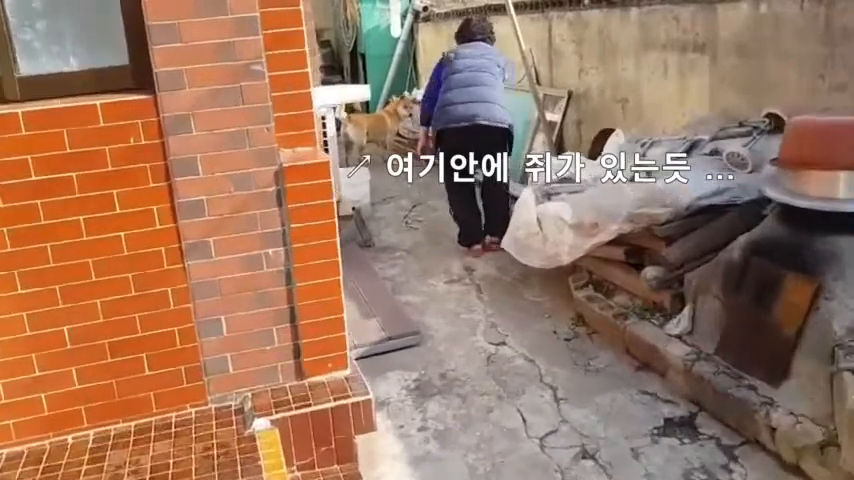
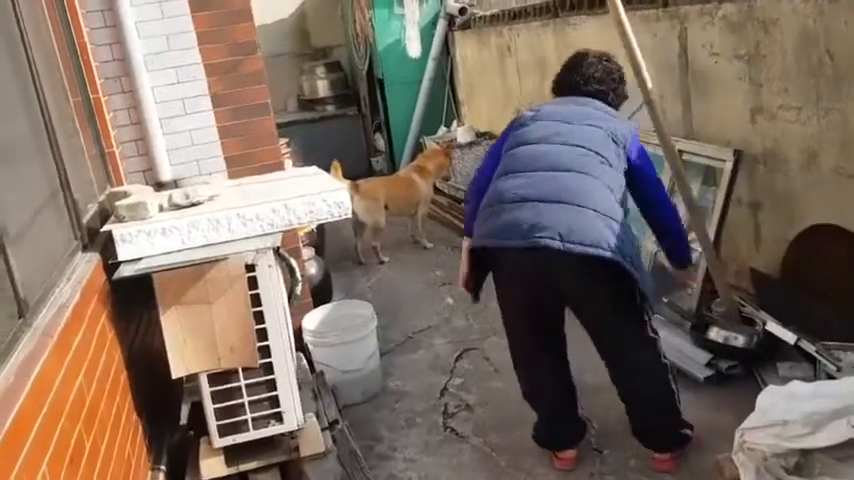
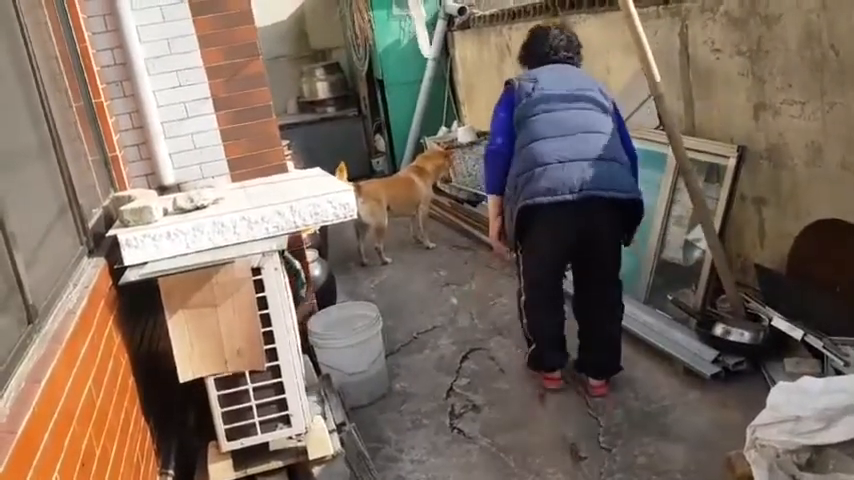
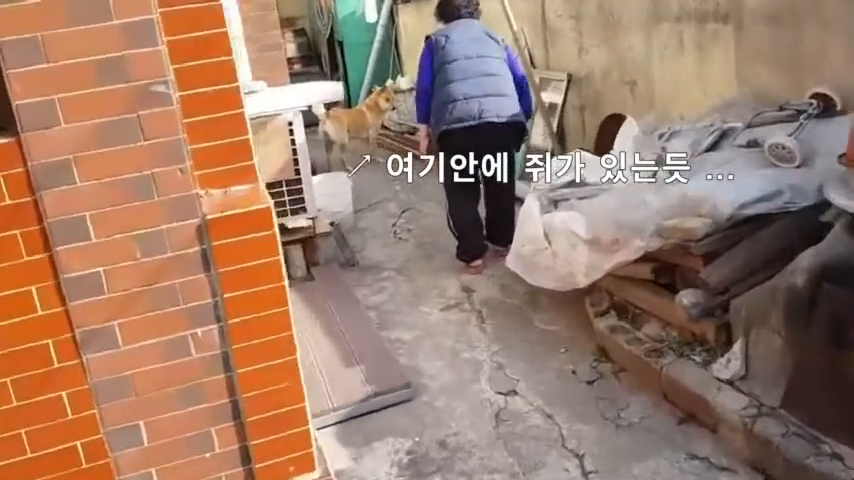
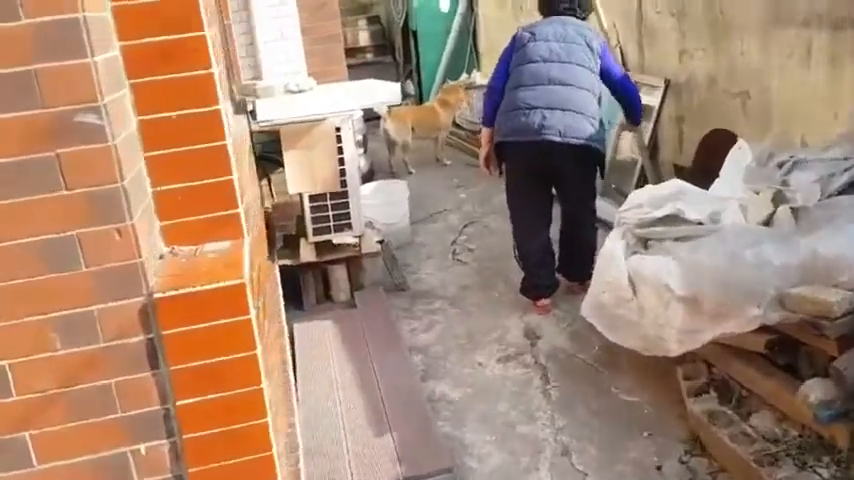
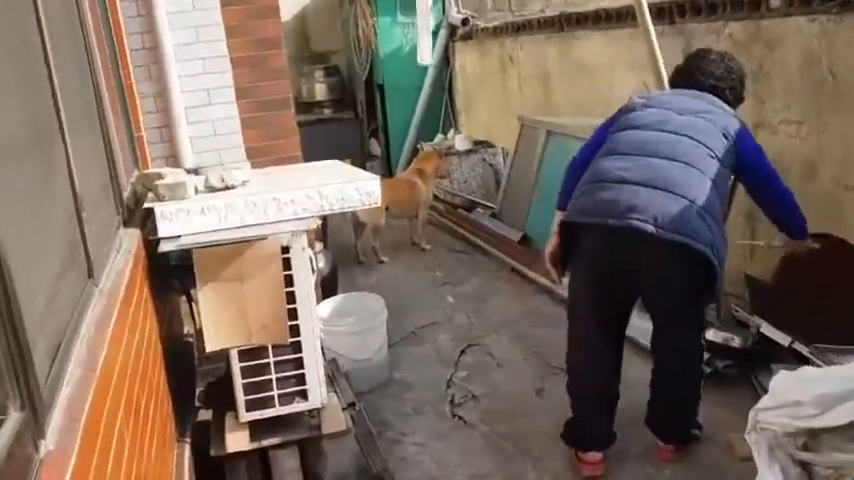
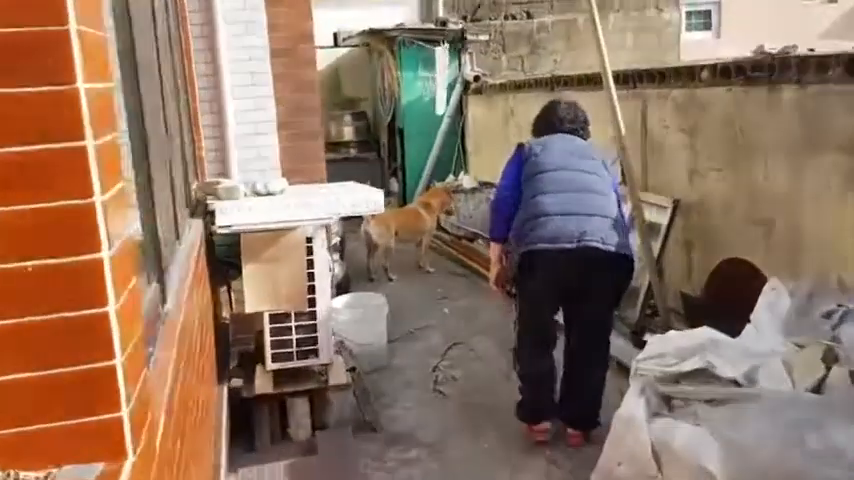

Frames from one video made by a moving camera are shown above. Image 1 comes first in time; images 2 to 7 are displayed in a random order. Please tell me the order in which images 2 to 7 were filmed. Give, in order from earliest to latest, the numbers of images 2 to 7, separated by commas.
4, 5, 7, 6, 2, 3
